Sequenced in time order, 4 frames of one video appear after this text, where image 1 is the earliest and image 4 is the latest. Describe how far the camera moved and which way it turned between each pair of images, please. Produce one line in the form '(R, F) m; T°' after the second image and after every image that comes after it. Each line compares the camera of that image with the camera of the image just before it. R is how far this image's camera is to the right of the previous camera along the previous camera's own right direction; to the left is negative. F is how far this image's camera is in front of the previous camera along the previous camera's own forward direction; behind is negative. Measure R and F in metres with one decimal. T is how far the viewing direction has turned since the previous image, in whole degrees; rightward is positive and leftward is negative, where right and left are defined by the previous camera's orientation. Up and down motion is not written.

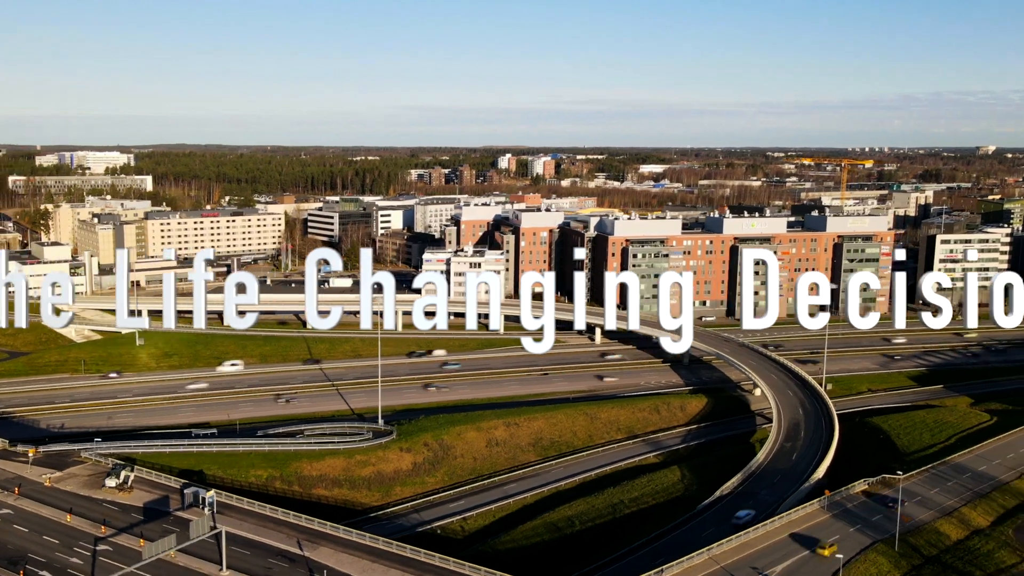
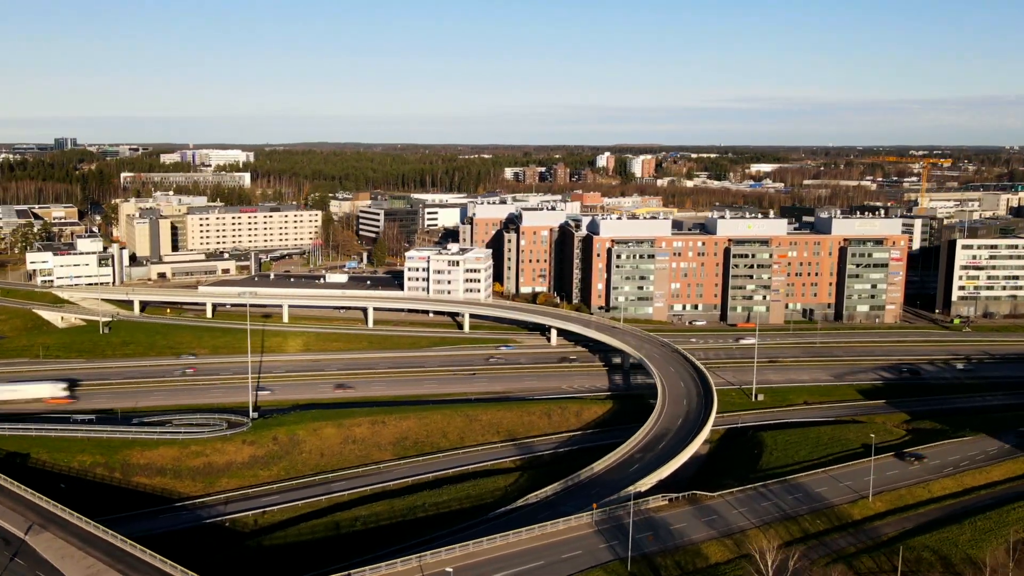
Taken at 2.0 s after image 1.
(+7.8, +0.8) m; -8°
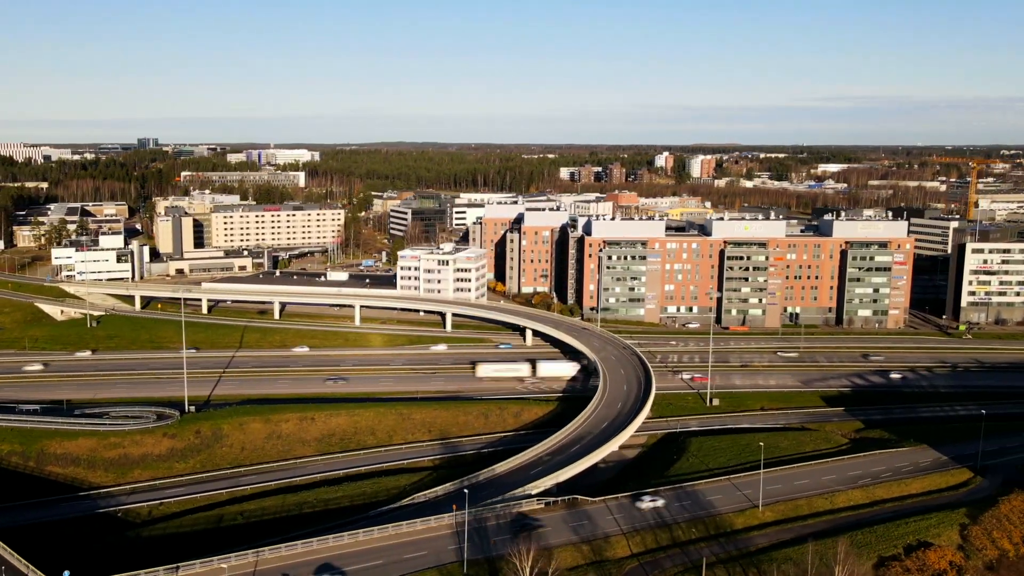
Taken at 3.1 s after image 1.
(+4.4, +0.3) m; -5°
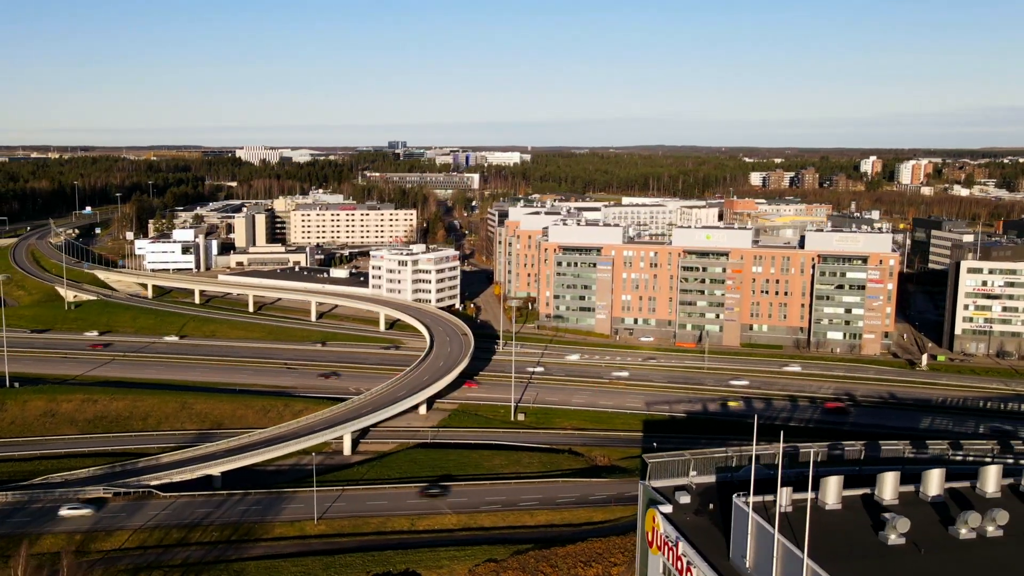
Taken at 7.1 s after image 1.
(+15.3, +2.4) m; -15°
